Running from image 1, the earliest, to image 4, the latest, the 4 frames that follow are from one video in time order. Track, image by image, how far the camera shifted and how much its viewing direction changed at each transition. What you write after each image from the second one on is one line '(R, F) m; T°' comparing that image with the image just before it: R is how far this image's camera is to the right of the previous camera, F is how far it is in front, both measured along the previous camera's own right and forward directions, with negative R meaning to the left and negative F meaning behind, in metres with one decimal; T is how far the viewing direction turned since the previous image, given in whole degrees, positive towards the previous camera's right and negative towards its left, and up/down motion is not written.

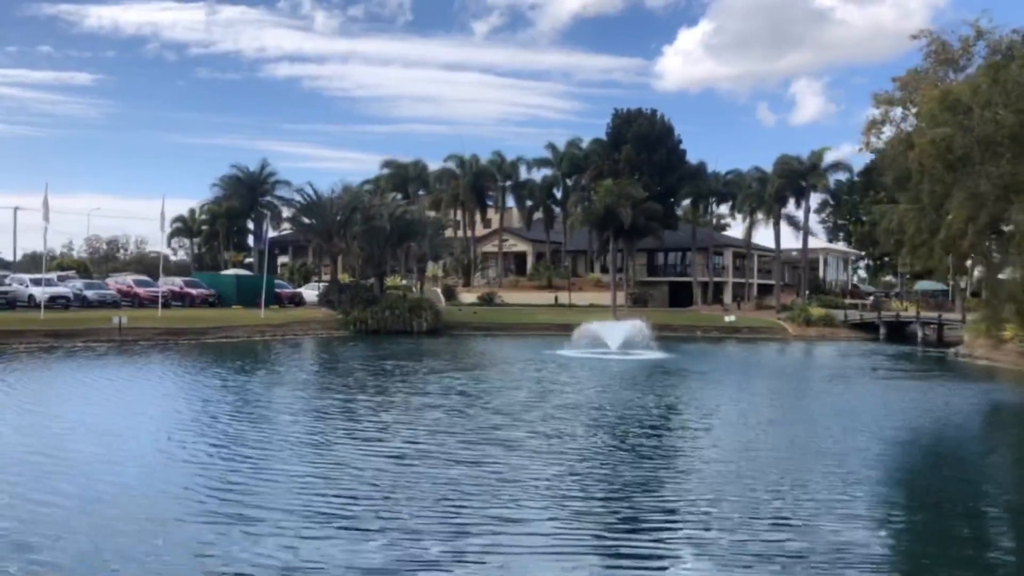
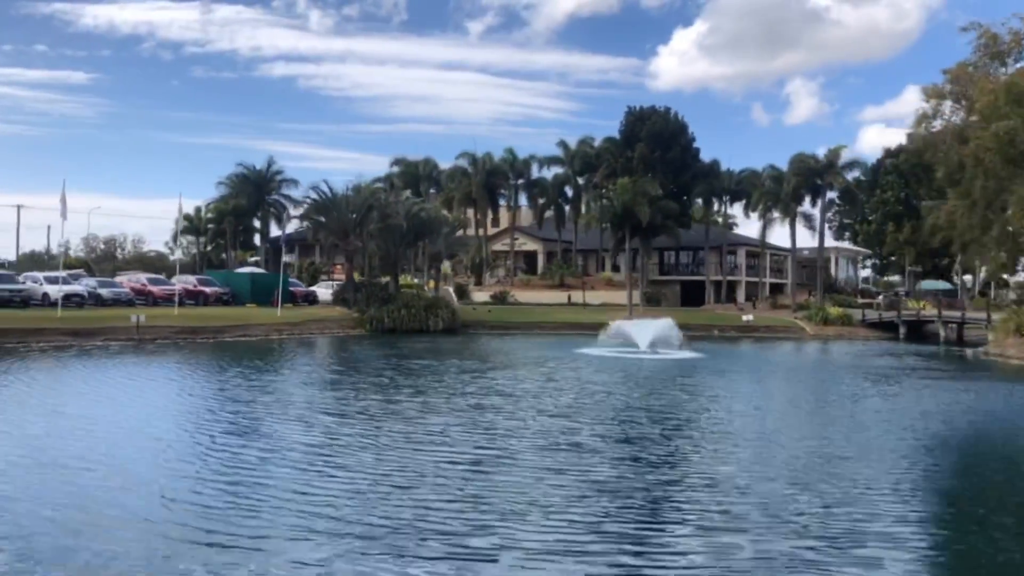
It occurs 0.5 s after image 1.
(-1.5, +0.6) m; 0°
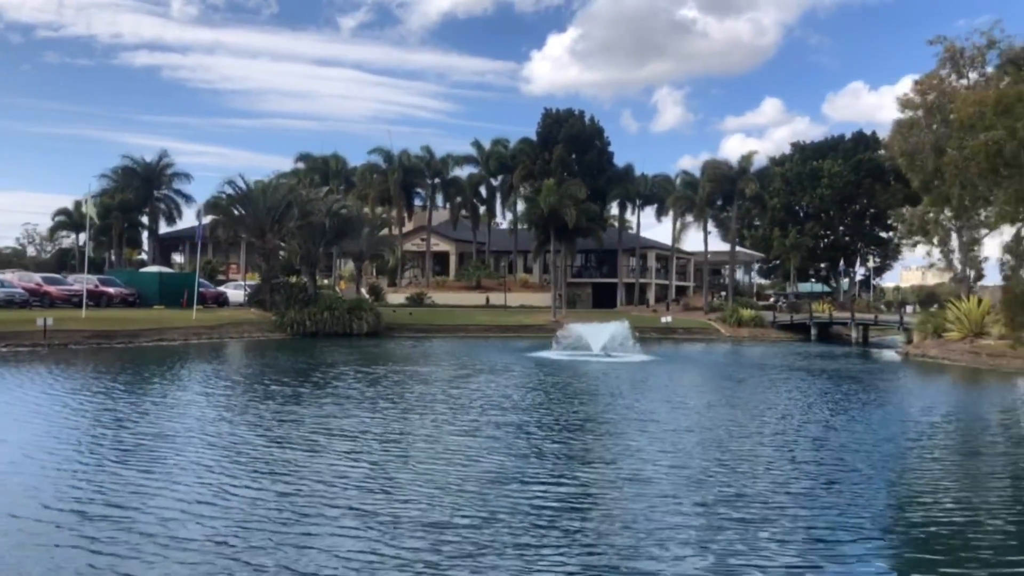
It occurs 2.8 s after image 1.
(-3.4, +1.3) m; +8°
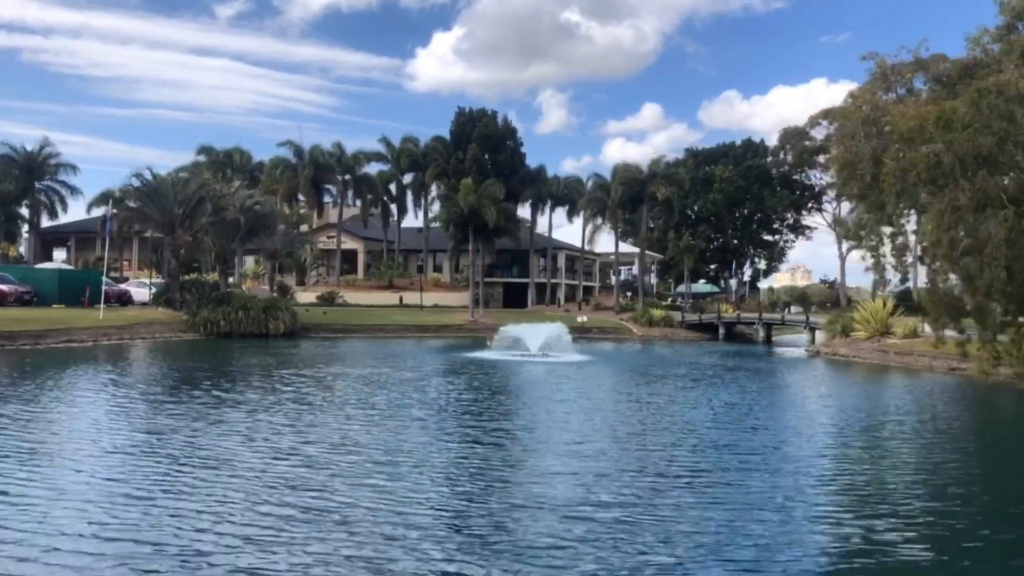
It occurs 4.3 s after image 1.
(-2.4, +0.2) m; +8°
